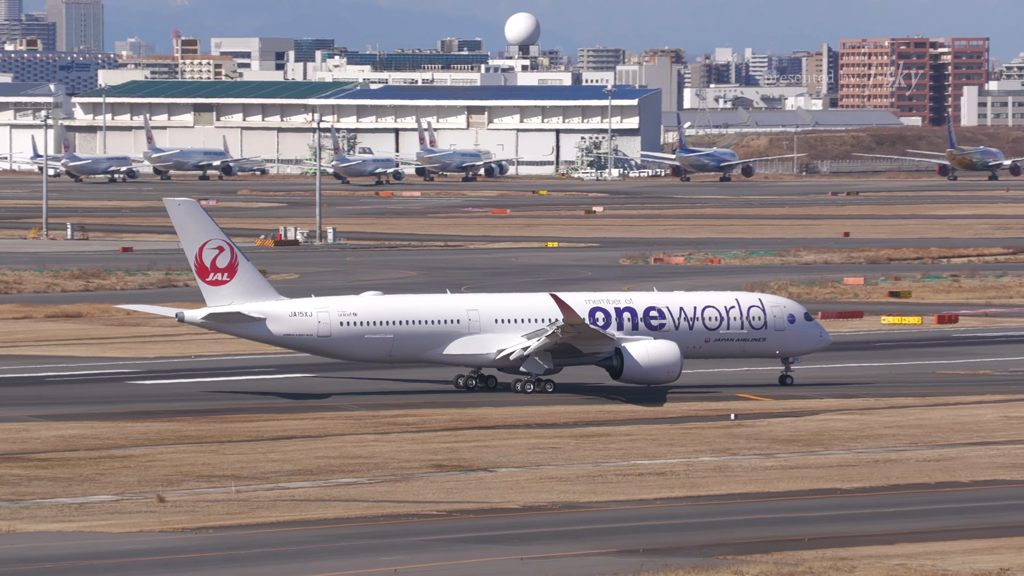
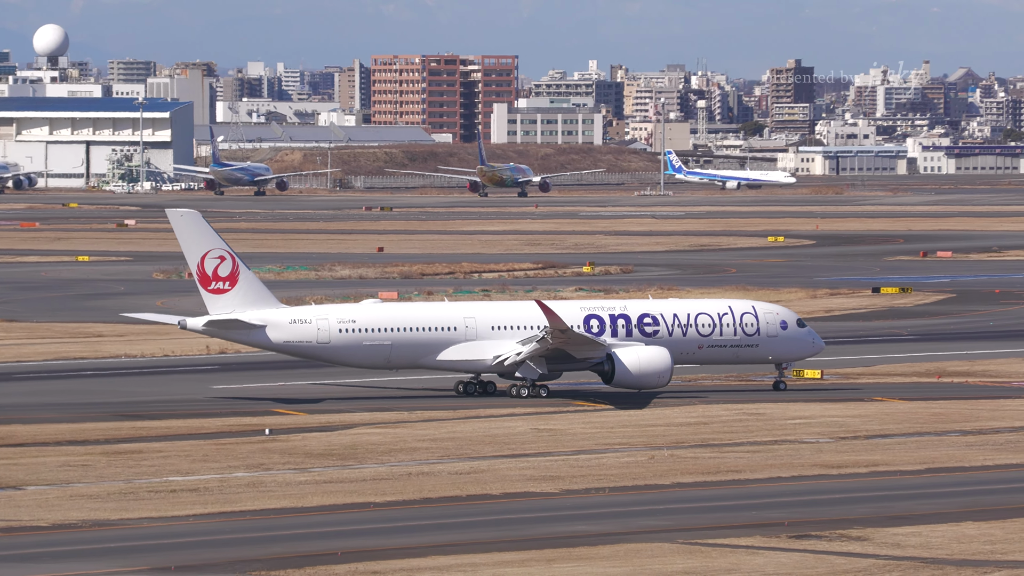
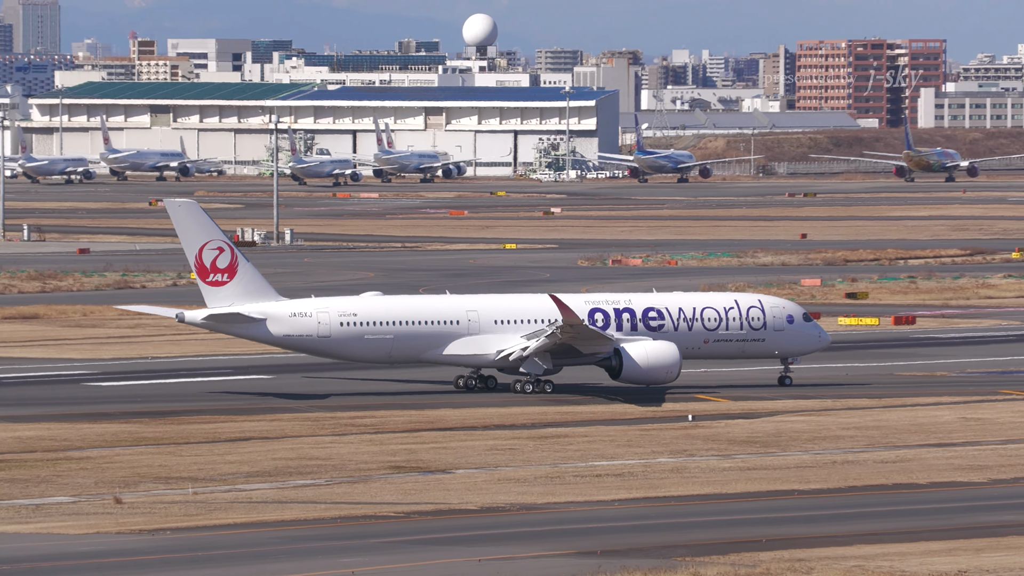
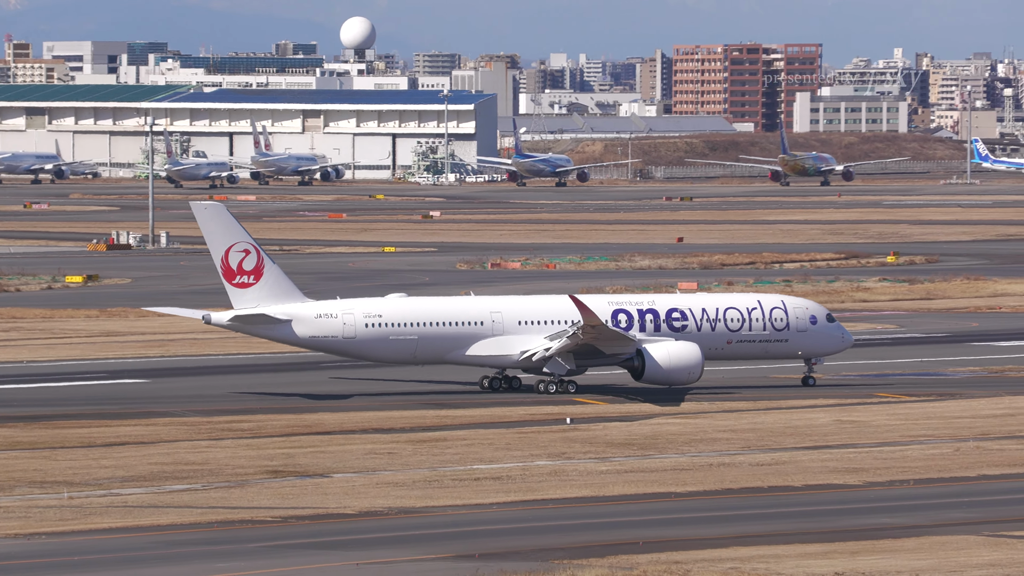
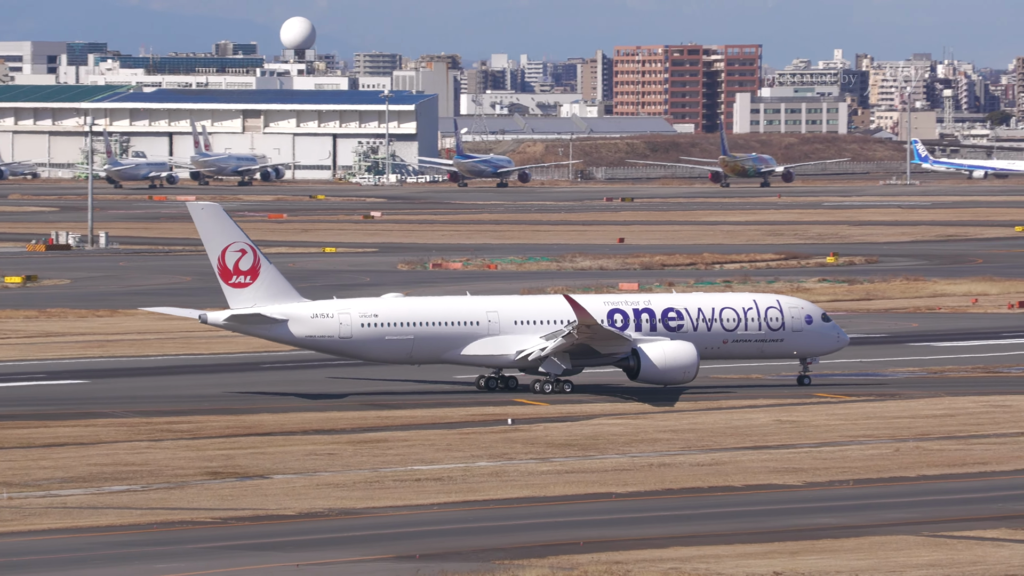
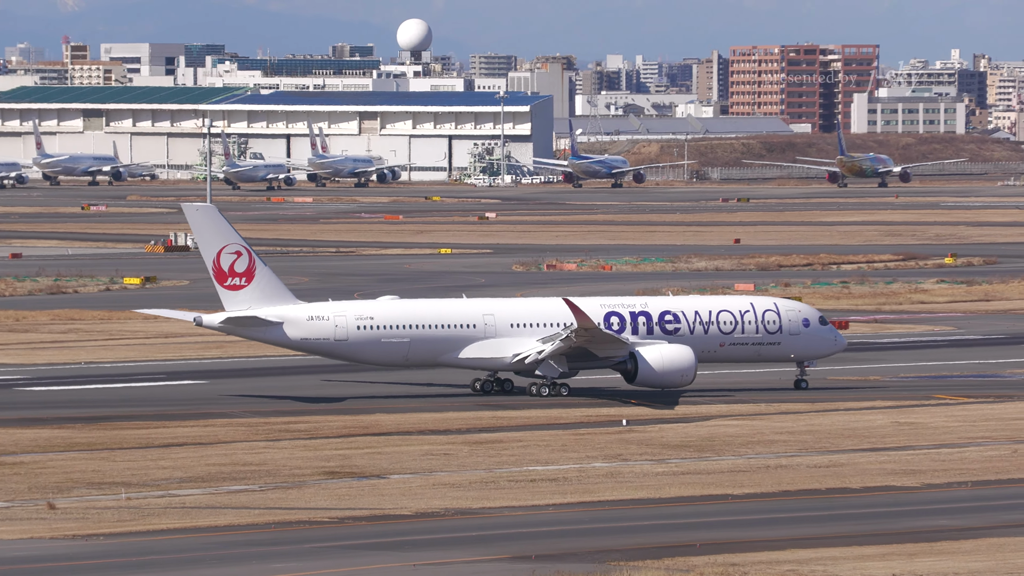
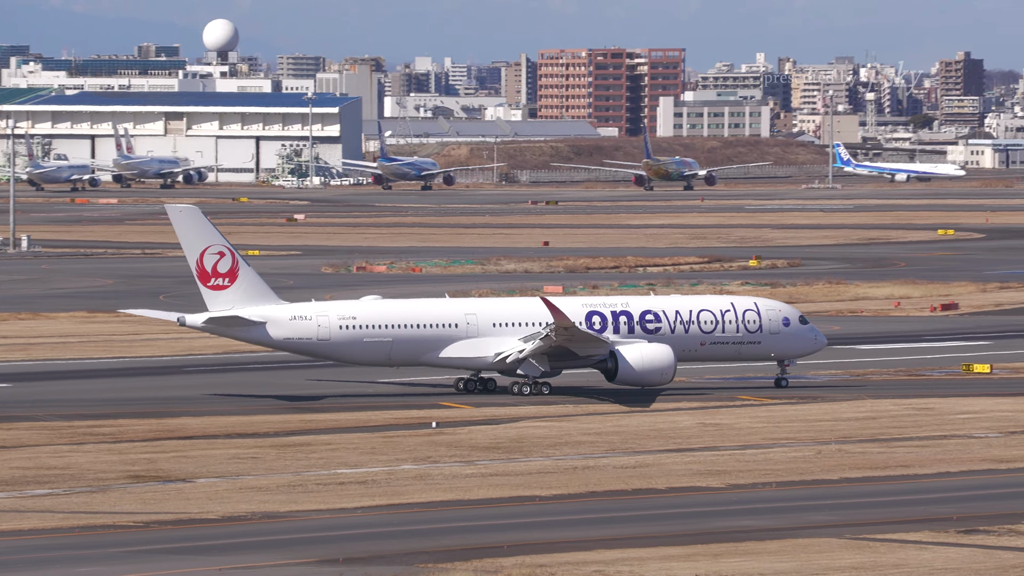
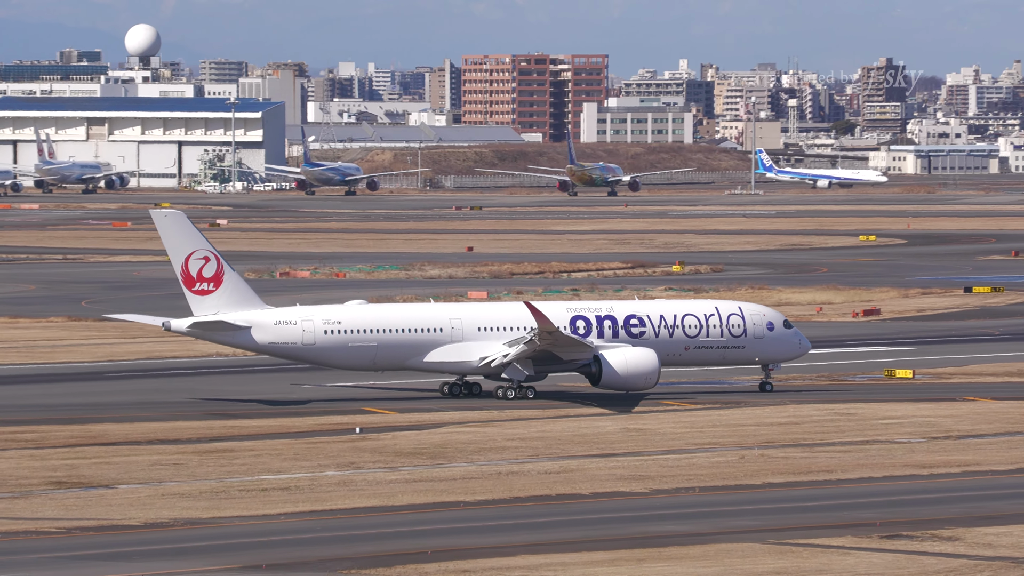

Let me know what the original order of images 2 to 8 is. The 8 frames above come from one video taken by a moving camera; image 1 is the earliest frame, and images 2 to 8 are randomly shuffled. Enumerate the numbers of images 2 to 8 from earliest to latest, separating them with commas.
3, 6, 4, 5, 7, 8, 2
